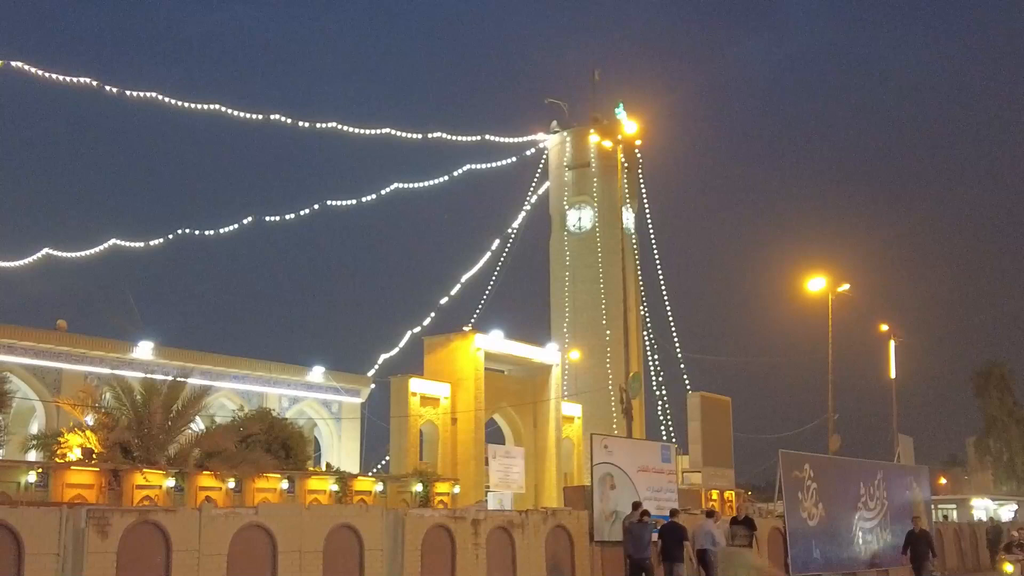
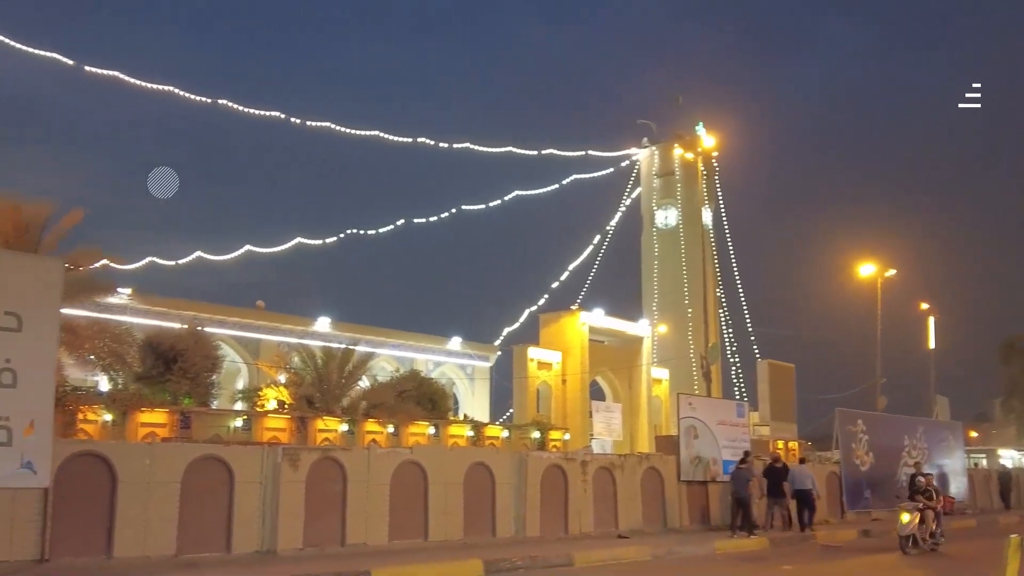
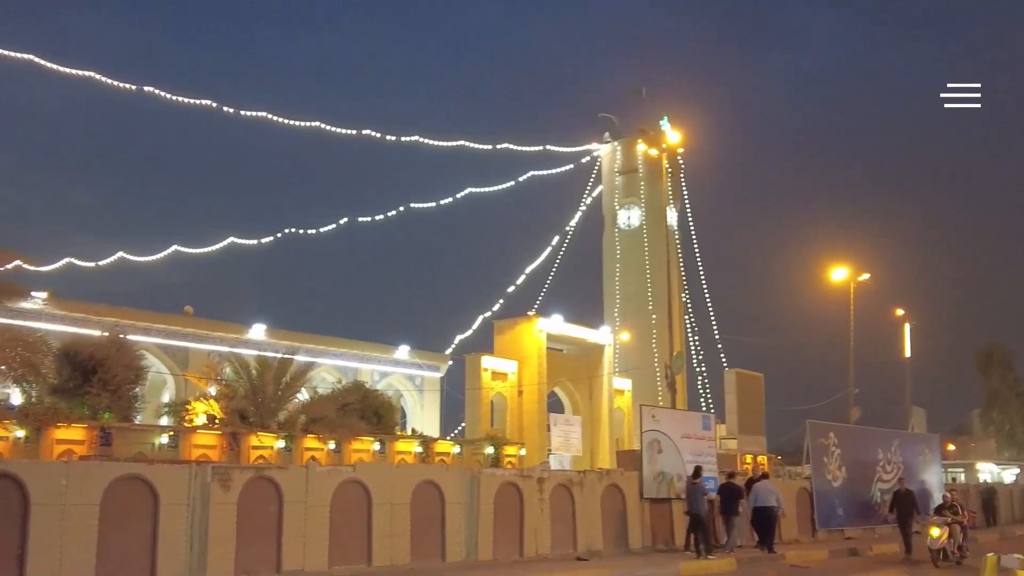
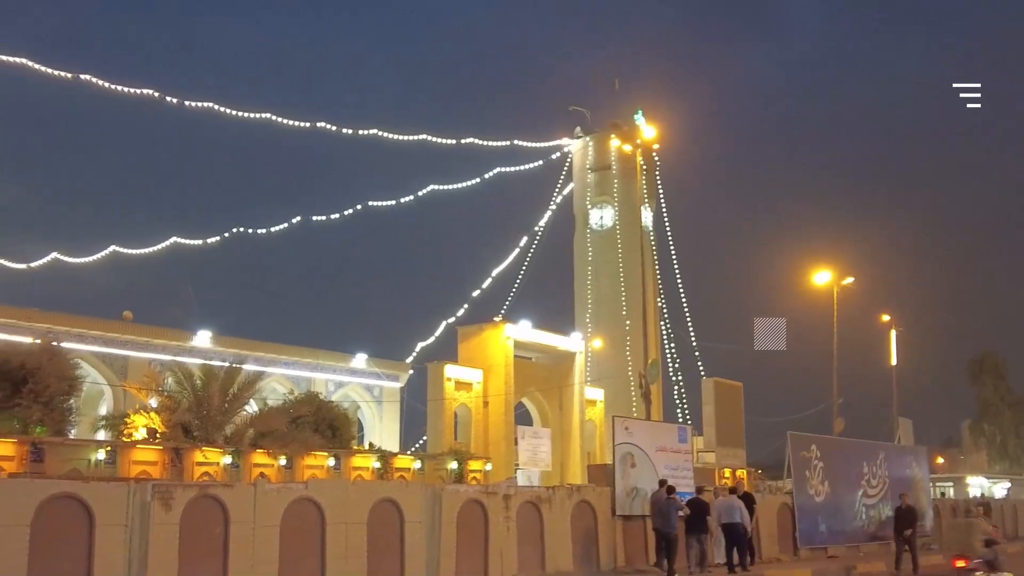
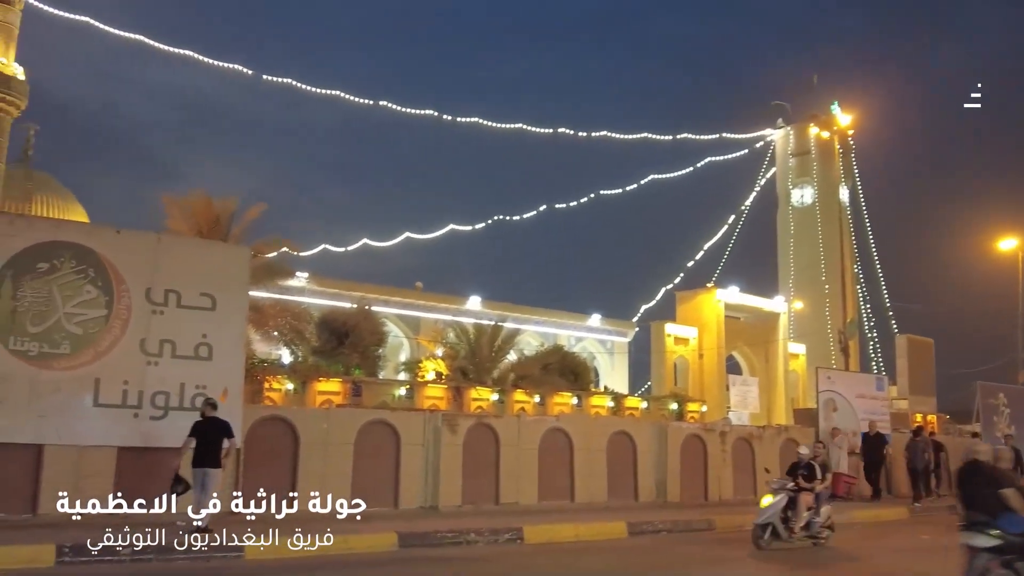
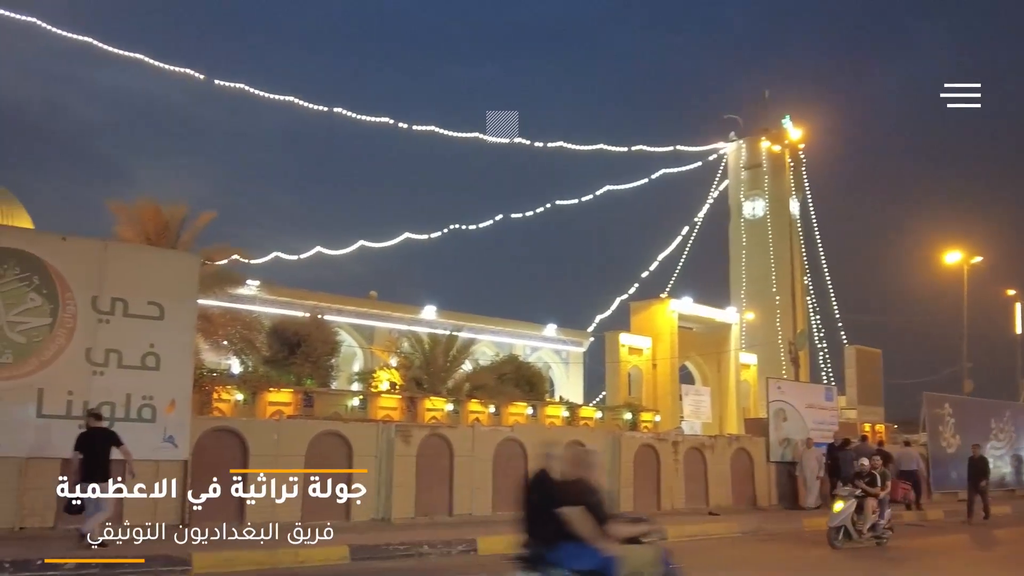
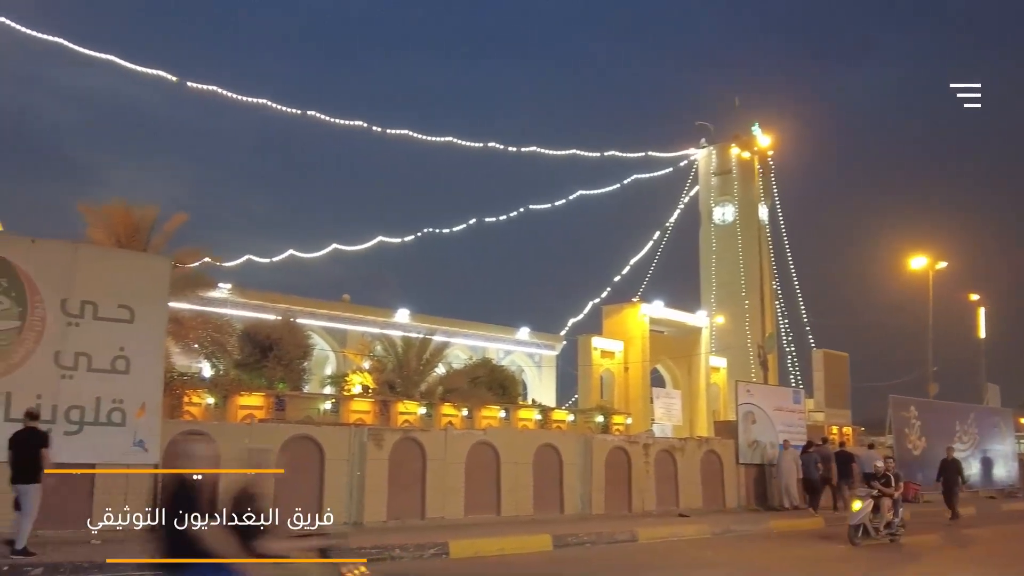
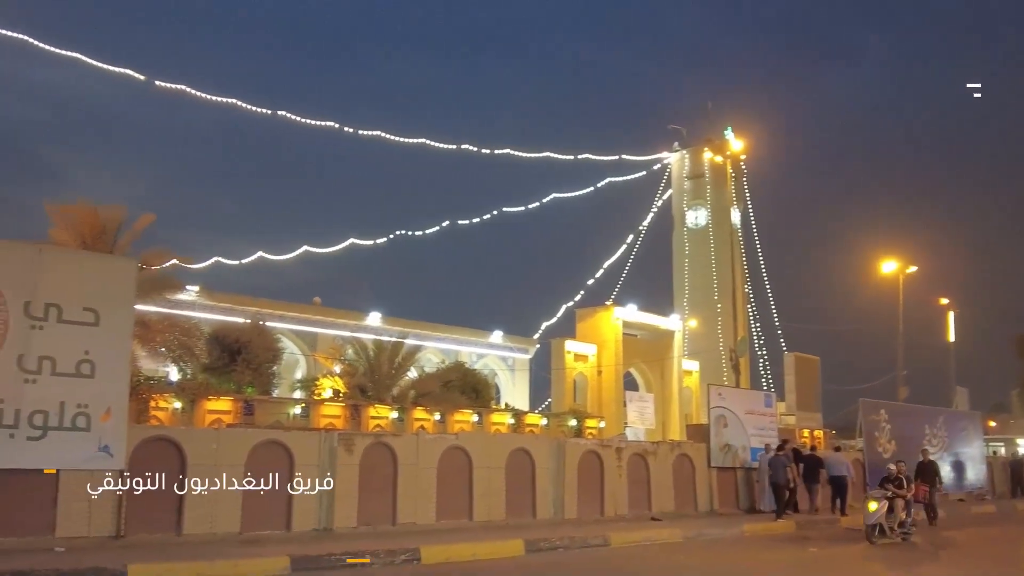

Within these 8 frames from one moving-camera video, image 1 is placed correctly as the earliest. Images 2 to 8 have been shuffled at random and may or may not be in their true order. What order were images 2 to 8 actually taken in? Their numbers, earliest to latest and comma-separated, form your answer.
4, 3, 2, 8, 7, 6, 5
